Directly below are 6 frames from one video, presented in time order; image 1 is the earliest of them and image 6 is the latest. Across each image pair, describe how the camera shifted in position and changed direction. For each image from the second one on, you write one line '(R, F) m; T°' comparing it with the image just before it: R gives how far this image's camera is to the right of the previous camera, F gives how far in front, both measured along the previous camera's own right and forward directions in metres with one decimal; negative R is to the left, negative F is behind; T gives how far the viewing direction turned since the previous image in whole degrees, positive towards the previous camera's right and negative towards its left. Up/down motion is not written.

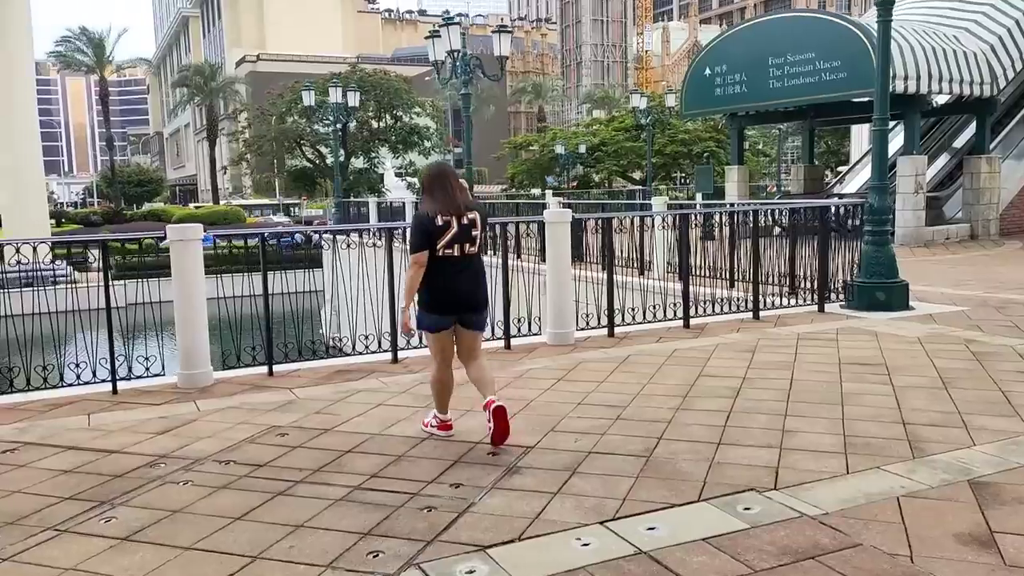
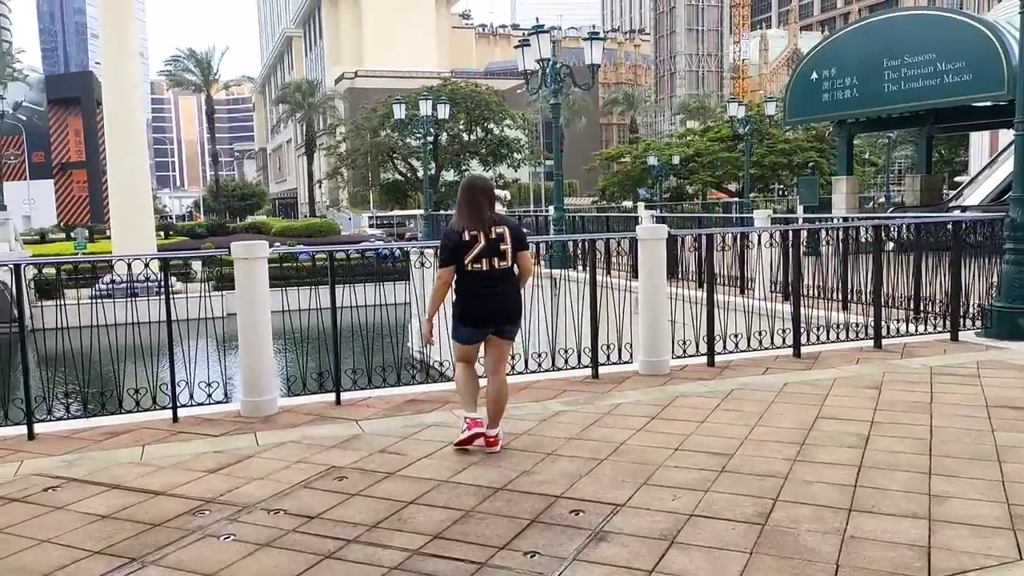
(0.0, +0.8) m; -6°
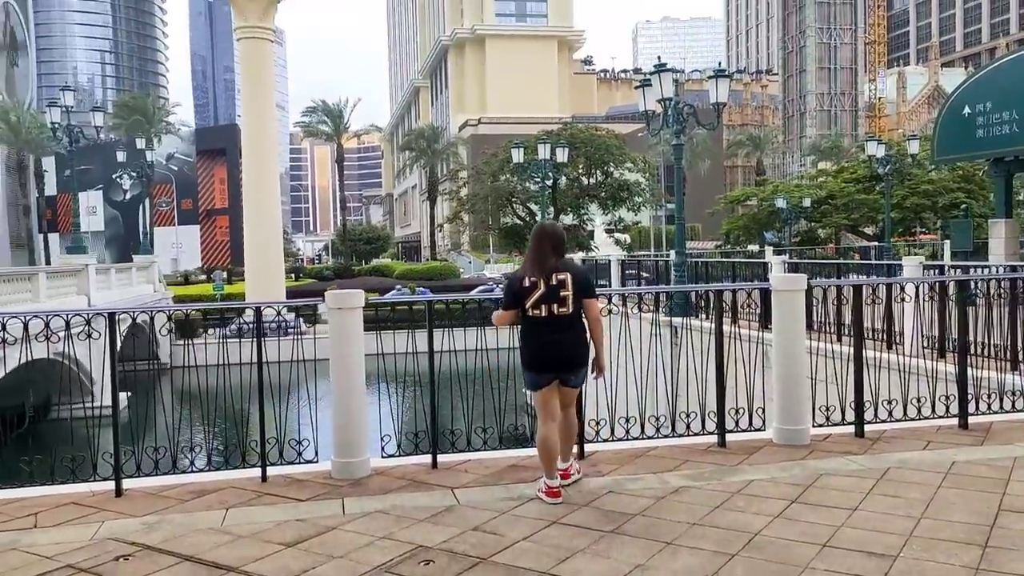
(0.0, +0.7) m; -9°
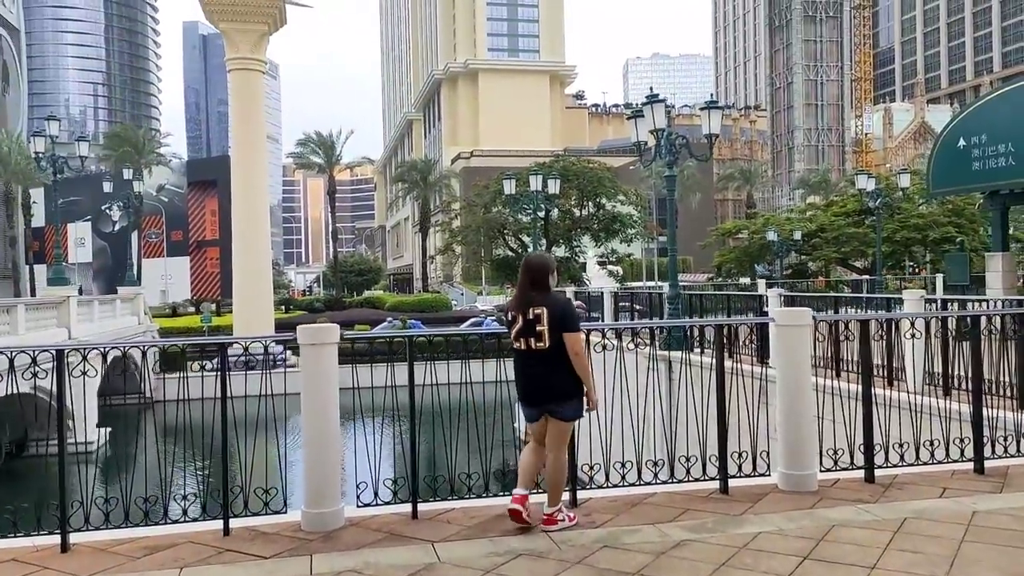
(0.0, +0.4) m; +1°
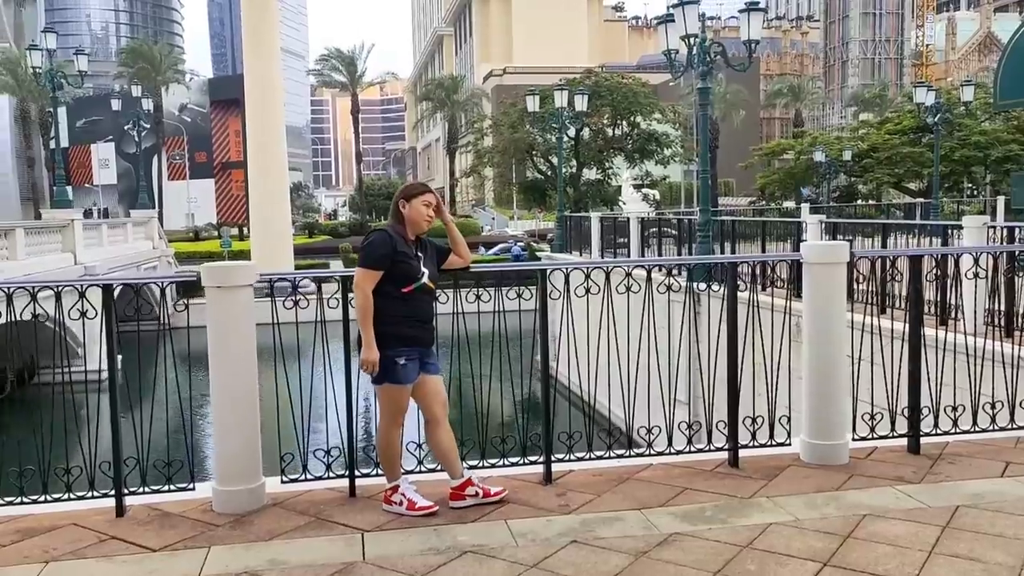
(+0.5, +1.2) m; -3°
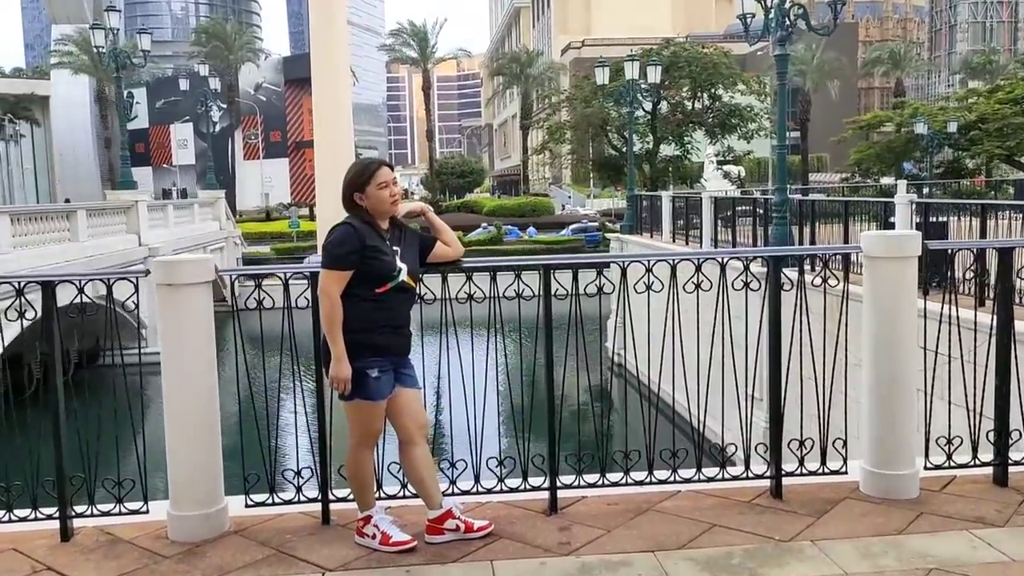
(+0.5, +0.7) m; -6°
